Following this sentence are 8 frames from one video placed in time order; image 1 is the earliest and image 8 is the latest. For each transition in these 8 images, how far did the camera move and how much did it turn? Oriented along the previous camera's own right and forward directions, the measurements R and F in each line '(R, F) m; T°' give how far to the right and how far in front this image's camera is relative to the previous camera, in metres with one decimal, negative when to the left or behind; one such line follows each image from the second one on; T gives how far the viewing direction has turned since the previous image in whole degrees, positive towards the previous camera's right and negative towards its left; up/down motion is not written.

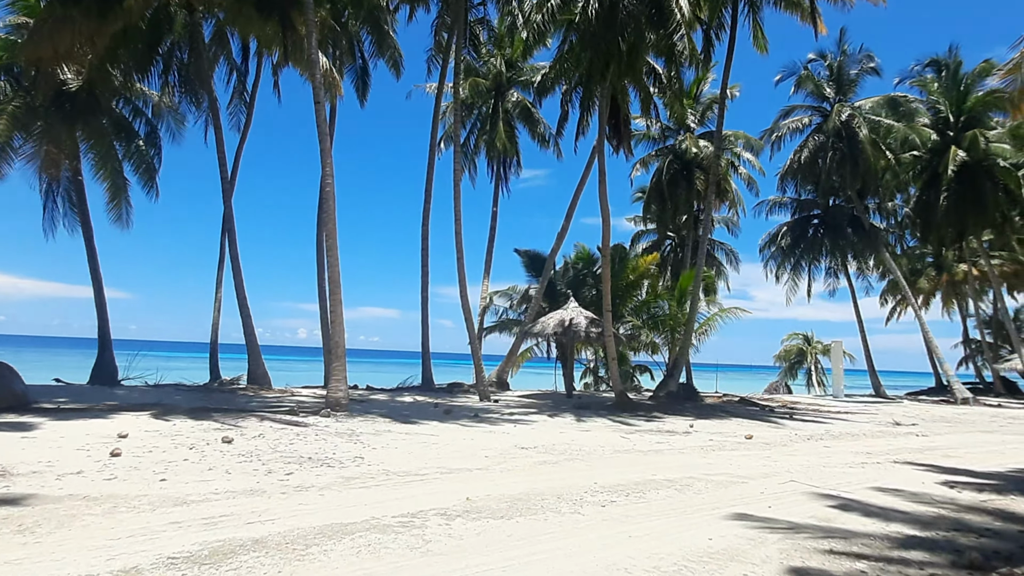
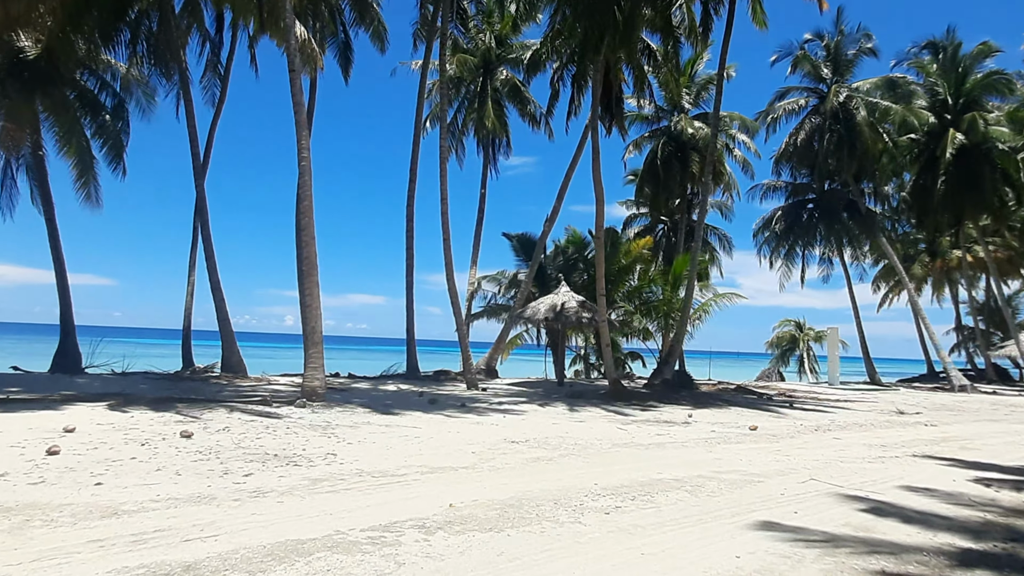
(0.0, +0.8) m; +1°
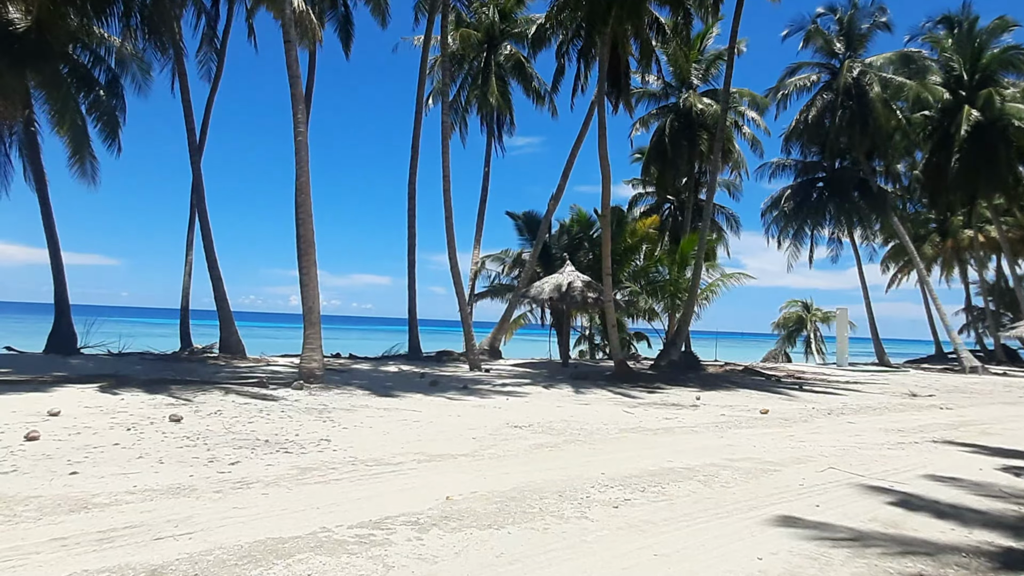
(0.0, +0.4) m; 0°
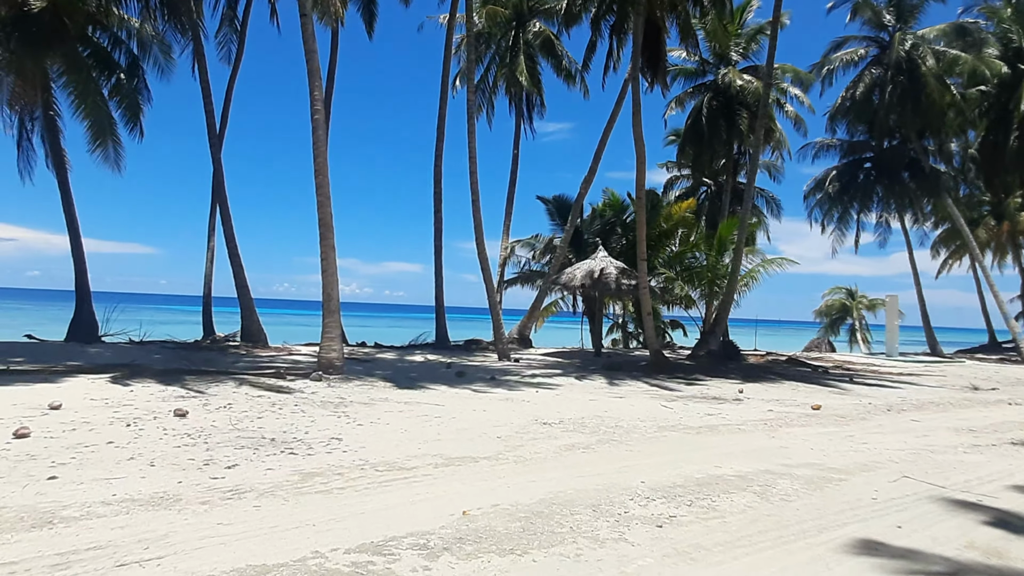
(0.0, +0.7) m; -3°
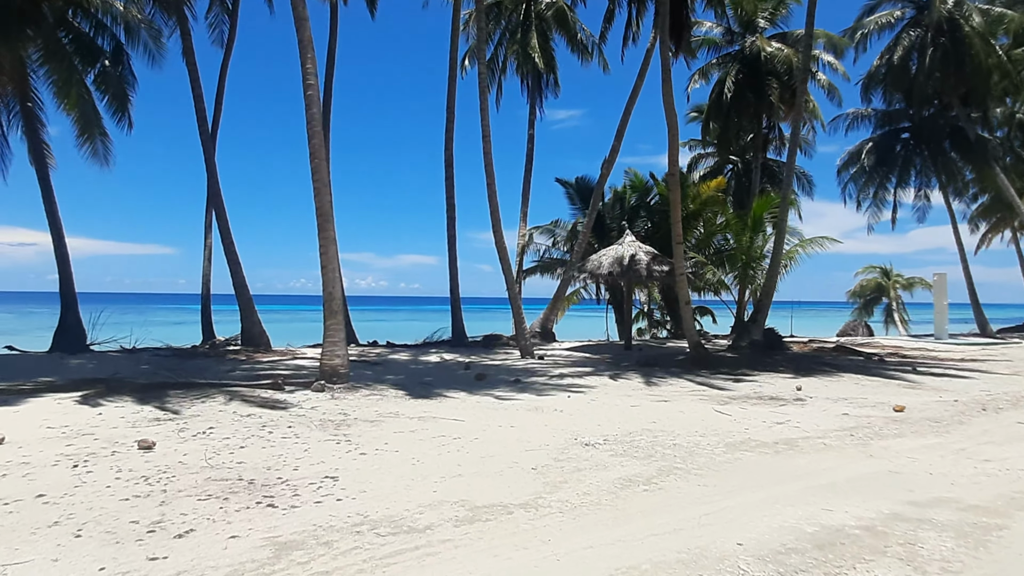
(-0.1, +1.3) m; -1°
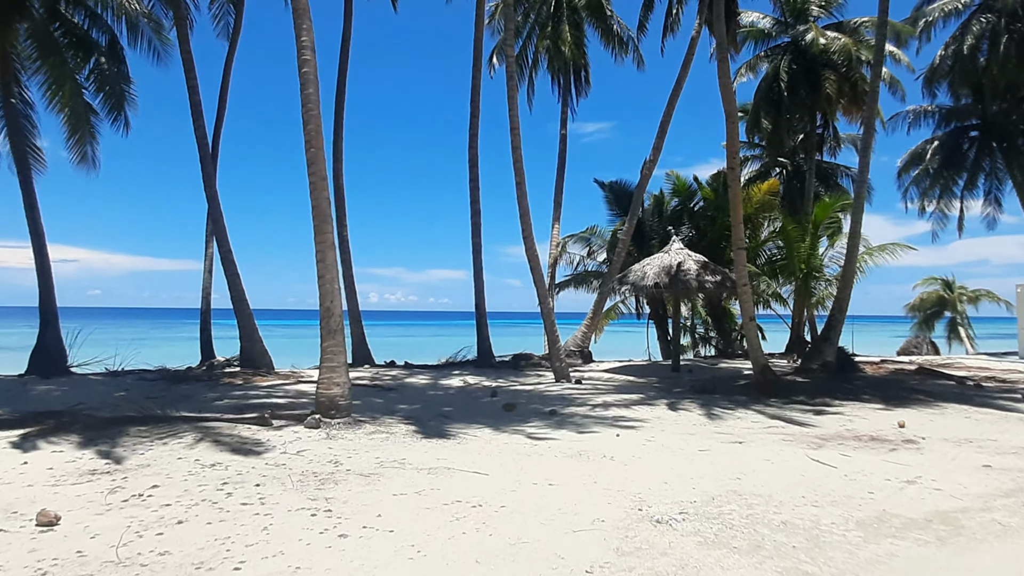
(-0.1, +1.7) m; -2°
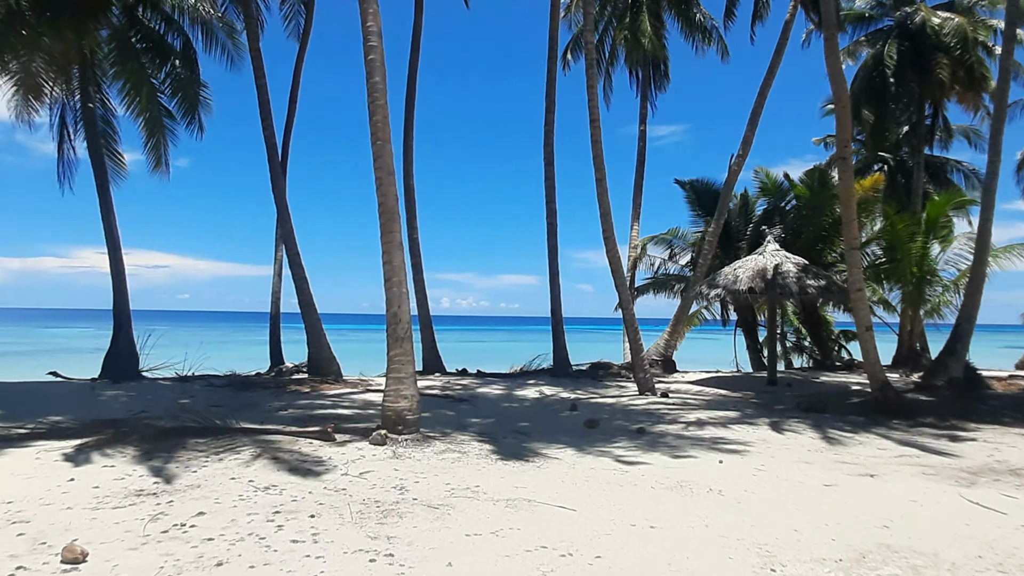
(-0.2, +0.8) m; -6°
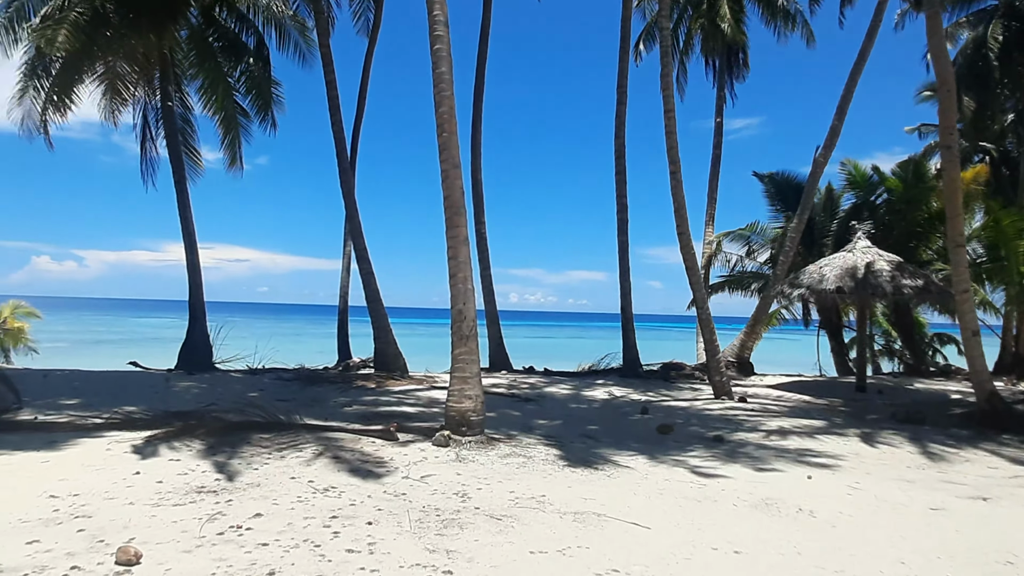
(0.0, +0.3) m; -6°
